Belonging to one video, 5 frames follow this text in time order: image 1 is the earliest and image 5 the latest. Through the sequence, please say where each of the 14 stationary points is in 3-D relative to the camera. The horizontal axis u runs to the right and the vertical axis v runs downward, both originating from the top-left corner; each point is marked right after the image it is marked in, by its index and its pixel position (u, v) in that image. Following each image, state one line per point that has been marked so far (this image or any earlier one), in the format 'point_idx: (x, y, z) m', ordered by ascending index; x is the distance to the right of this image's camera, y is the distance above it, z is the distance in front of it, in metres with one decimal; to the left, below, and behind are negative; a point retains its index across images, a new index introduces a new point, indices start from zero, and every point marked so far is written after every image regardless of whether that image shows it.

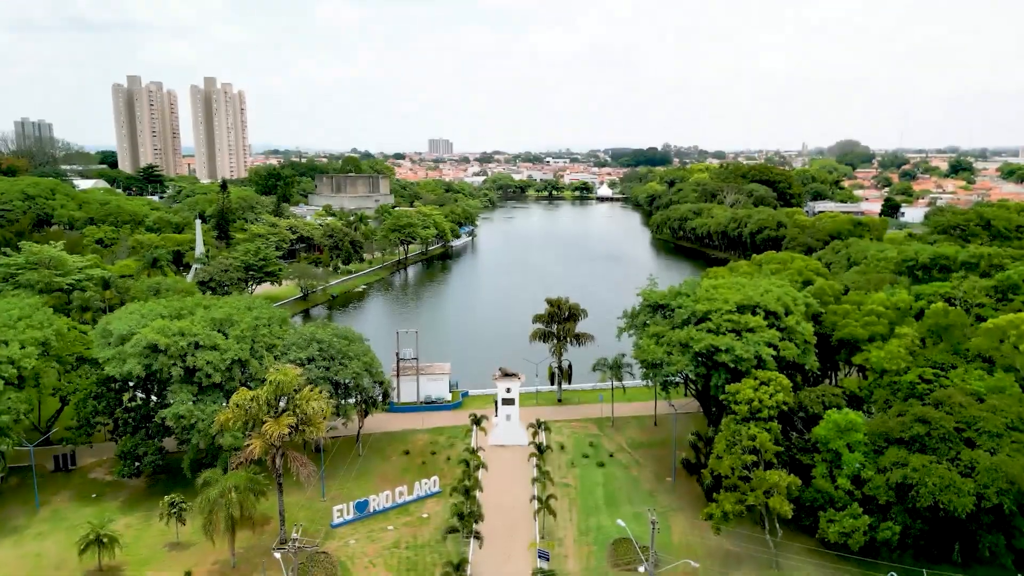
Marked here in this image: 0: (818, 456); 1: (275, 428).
0: (+8.2, -4.5, +19.7) m
1: (-6.1, -3.6, +19.0) m
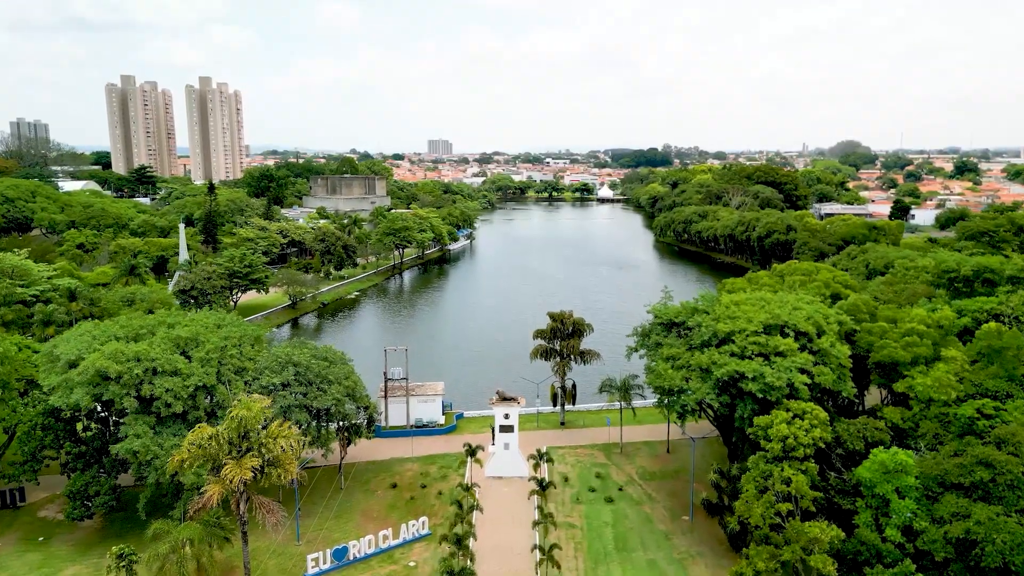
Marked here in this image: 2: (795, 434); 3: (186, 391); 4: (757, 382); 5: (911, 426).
0: (+8.1, -5.0, +17.2) m
1: (-6.1, -4.1, +16.4) m
2: (+6.8, -3.5, +17.7) m
3: (-8.8, -2.8, +19.8) m
4: (+6.3, -2.4, +18.9) m
5: (+10.3, -3.6, +19.1) m
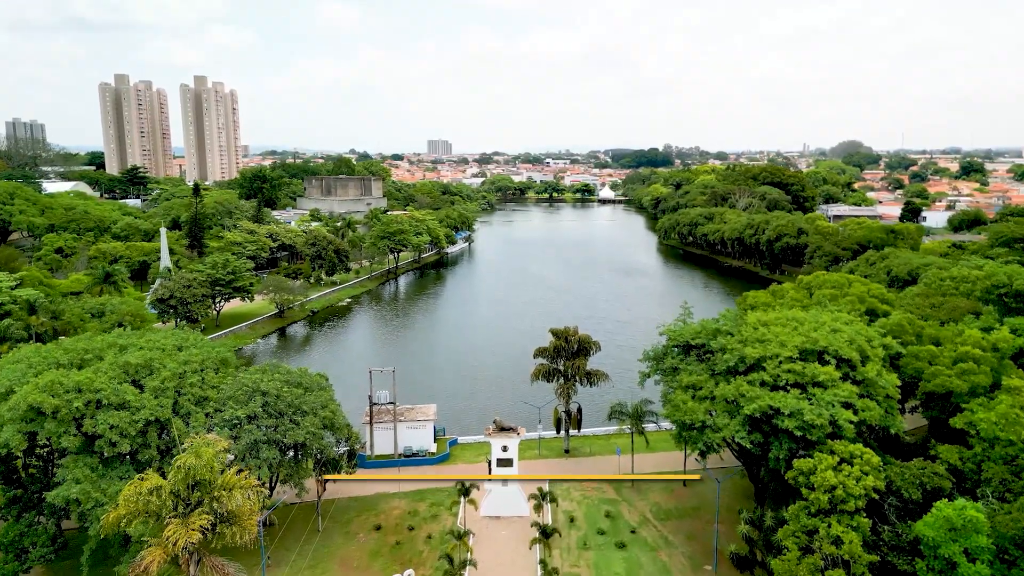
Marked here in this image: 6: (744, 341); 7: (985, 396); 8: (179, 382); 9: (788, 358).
0: (+8.1, -5.4, +14.6) m
1: (-6.2, -4.6, +13.8) m
2: (+6.7, -4.0, +15.0) m
3: (-8.8, -3.2, +17.2) m
4: (+6.2, -2.9, +16.3) m
5: (+10.3, -4.0, +16.4) m
6: (+6.0, -1.4, +18.9) m
7: (+11.3, -2.6, +17.6) m
8: (-8.5, -2.4, +19.0) m
9: (+6.6, -1.7, +17.6) m
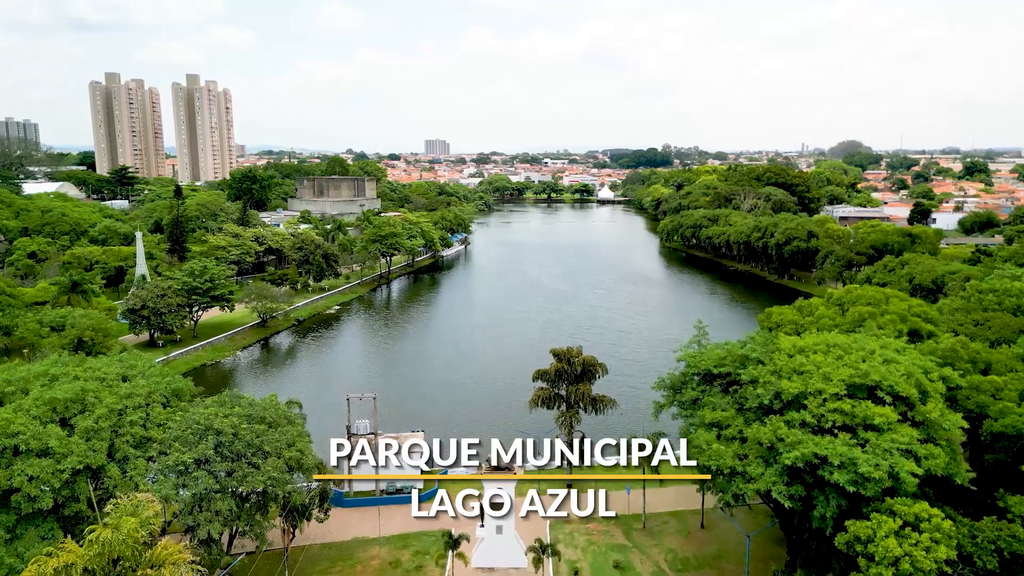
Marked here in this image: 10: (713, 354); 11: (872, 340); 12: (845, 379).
0: (+8.0, -5.9, +11.9) m
1: (-6.3, -5.0, +11.1) m
2: (+6.6, -4.4, +12.3) m
3: (-8.9, -3.7, +14.5) m
4: (+6.1, -3.4, +13.6) m
5: (+10.2, -4.5, +13.7) m
6: (+5.8, -1.9, +16.2) m
7: (+11.2, -3.0, +14.9) m
8: (-8.6, -2.9, +16.2) m
9: (+6.5, -2.2, +14.9) m
10: (+4.9, -1.6, +17.7) m
11: (+8.4, -1.3, +17.2) m
12: (+6.8, -1.9, +15.0) m
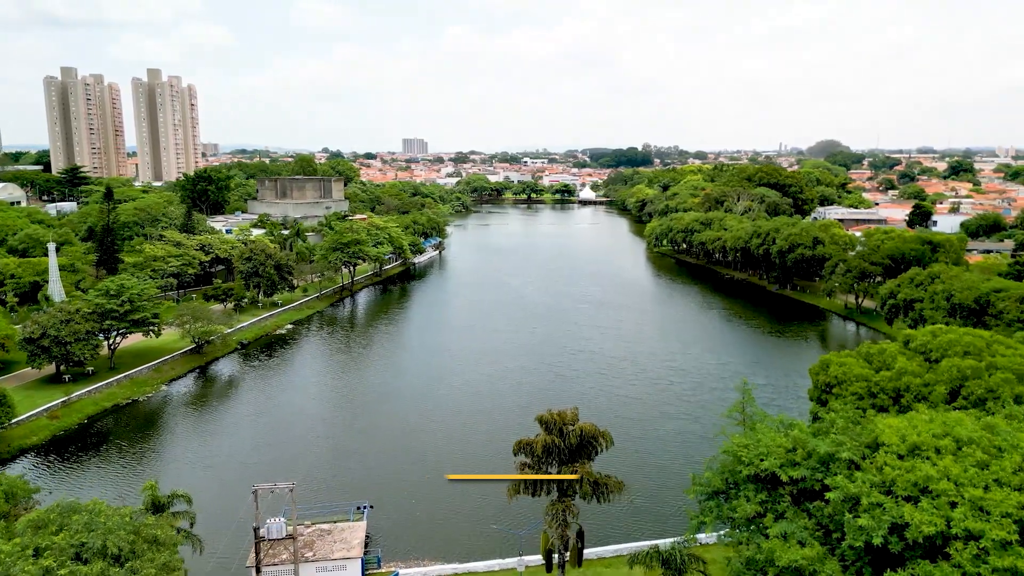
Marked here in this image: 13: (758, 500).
0: (+7.7, -6.9, +6.2) m
1: (-6.6, -6.1, +5.1) m
2: (+6.3, -5.4, +6.7) m
3: (-9.3, -4.8, +8.4) m
4: (+5.7, -4.3, +7.9) m
5: (+9.8, -5.5, +8.2) m
6: (+5.4, -2.8, +10.5) m
7: (+10.7, -4.0, +9.4) m
8: (-9.1, -3.9, +10.1) m
9: (+6.0, -3.1, +9.2) m
10: (+4.4, -2.6, +11.9) m
11: (+7.9, -2.2, +11.6) m
12: (+6.3, -2.9, +9.4) m
13: (+4.0, -3.4, +11.8) m
